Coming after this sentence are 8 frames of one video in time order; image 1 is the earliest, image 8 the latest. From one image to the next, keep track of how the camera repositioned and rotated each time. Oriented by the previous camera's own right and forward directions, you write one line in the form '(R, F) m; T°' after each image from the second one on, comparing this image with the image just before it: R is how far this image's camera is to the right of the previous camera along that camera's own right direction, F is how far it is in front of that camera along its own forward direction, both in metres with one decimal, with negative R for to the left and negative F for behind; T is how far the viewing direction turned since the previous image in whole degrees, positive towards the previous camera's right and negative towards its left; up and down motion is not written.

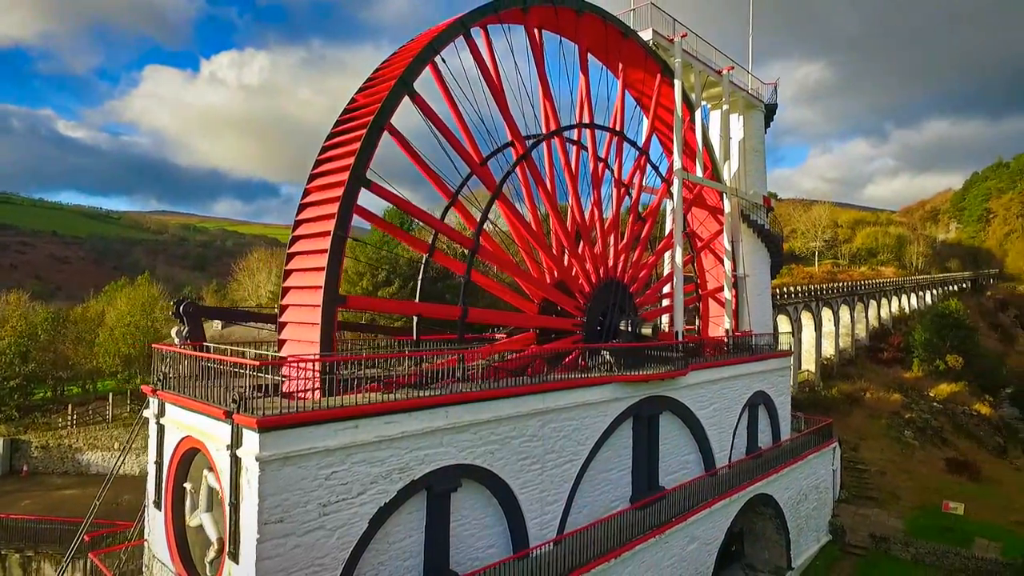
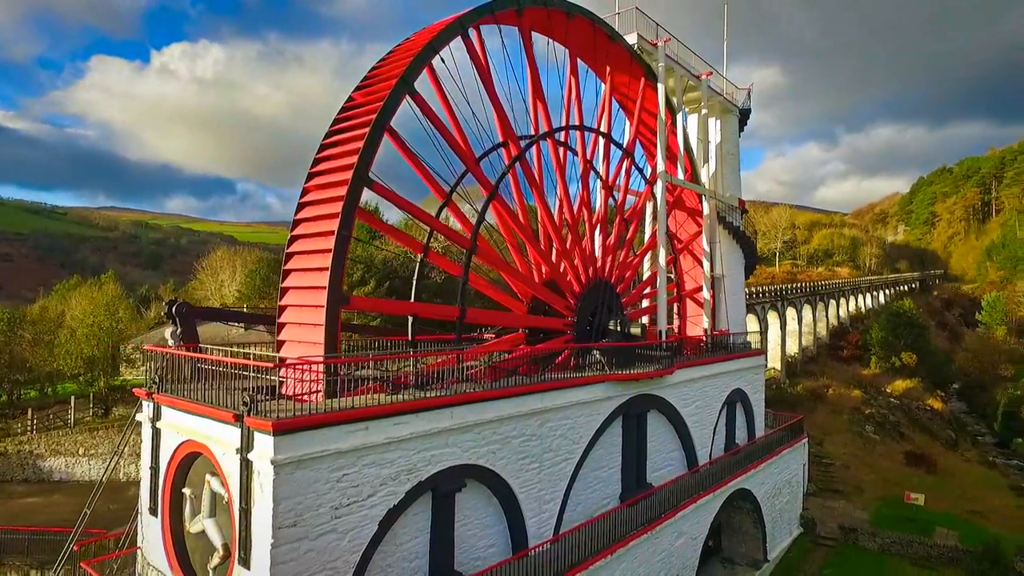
(-0.4, 0.0) m; +3°
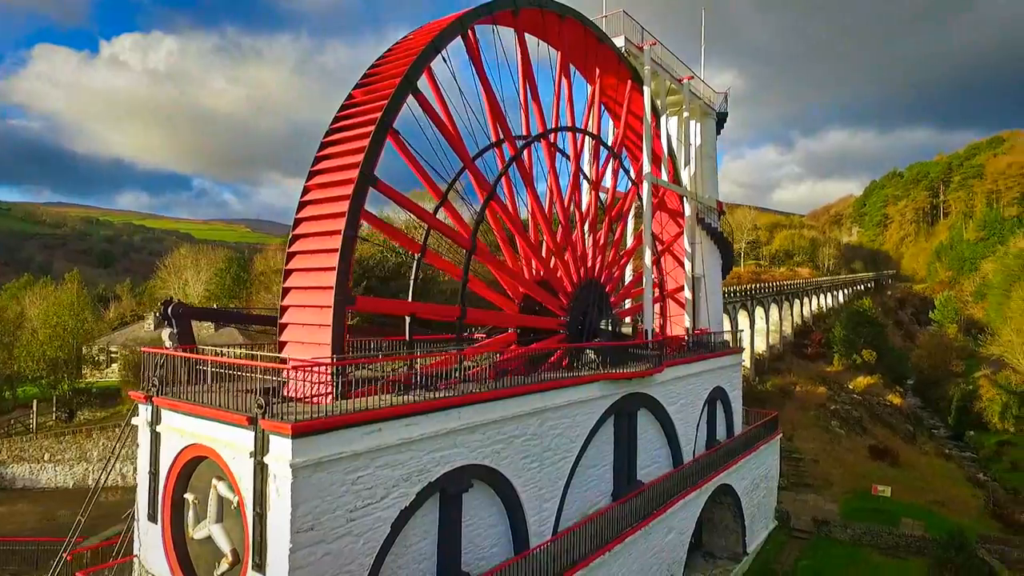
(-0.4, 0.0) m; +3°
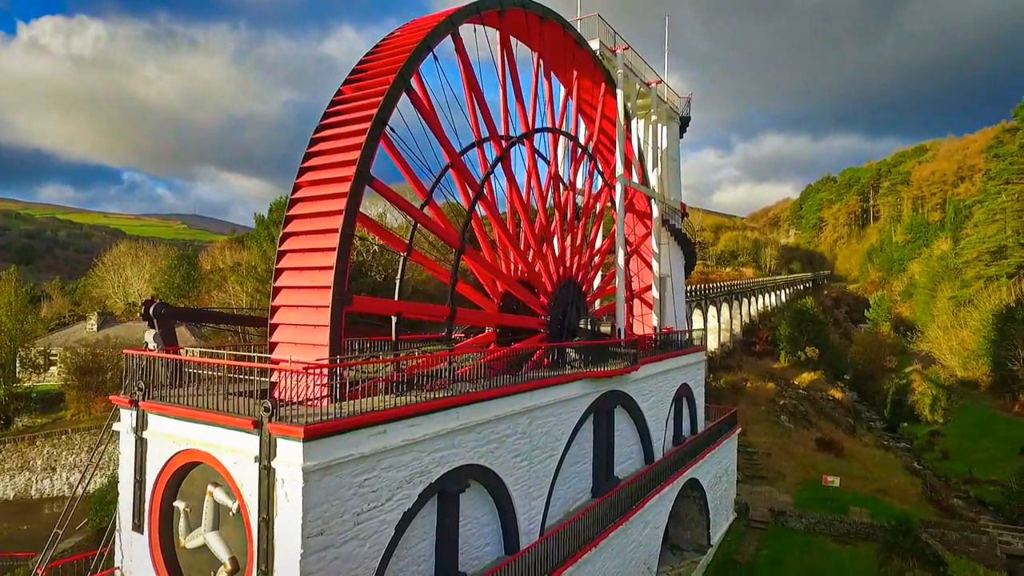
(-0.5, 0.0) m; +5°
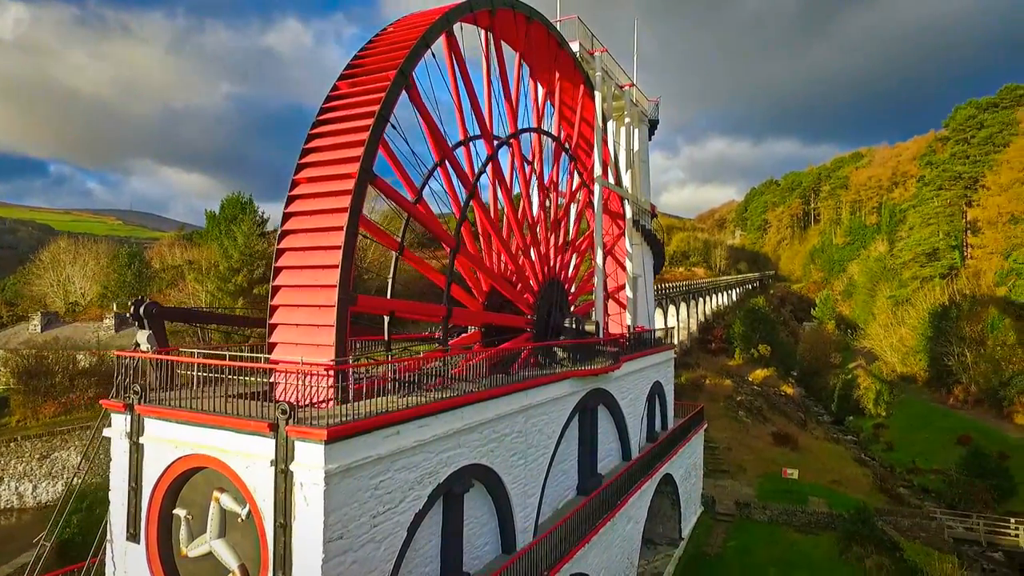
(-0.5, 0.0) m; +4°
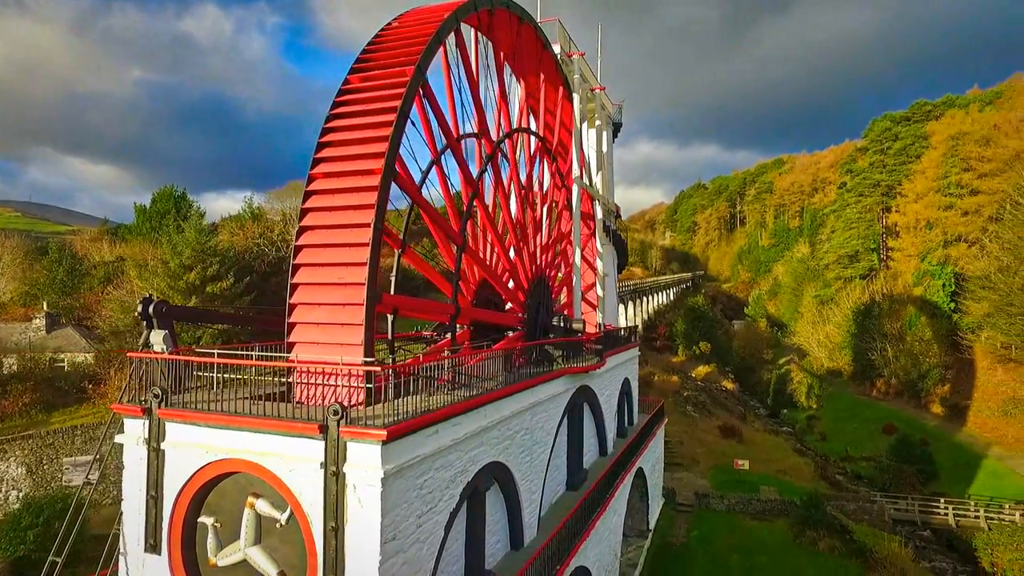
(-0.9, 0.0) m; +6°
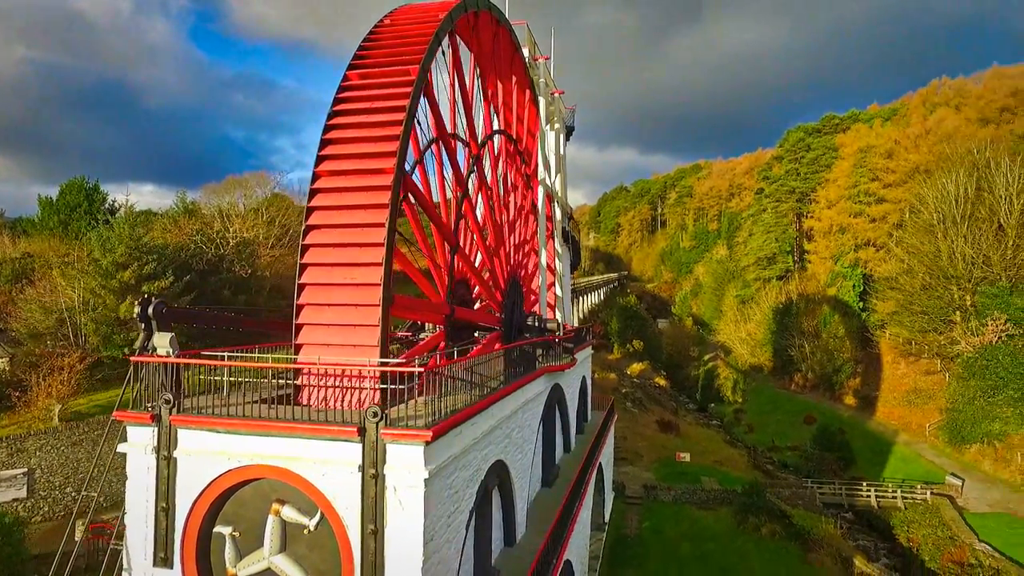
(-0.9, -0.1) m; +7°
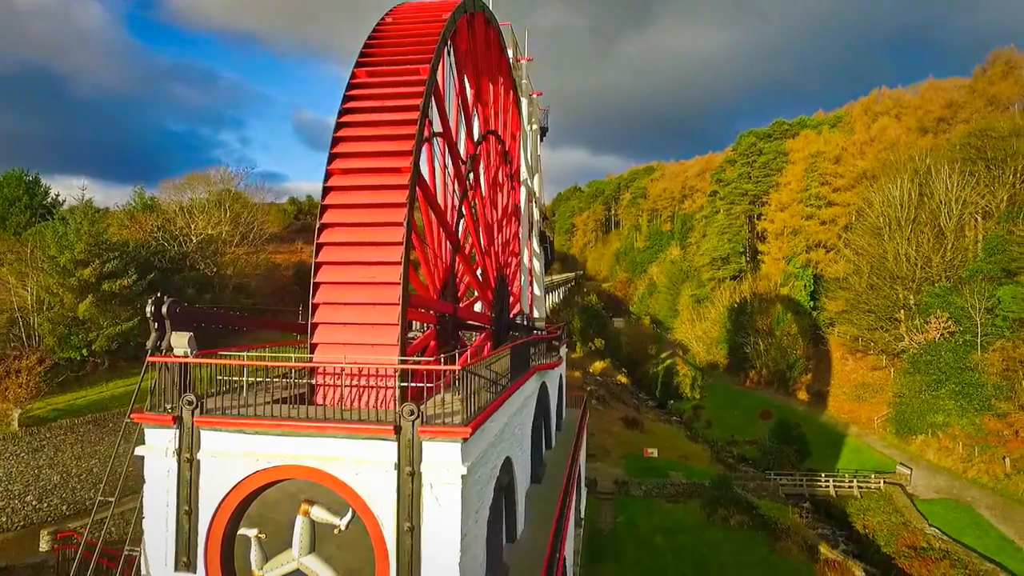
(-0.6, -0.1) m; +4°
